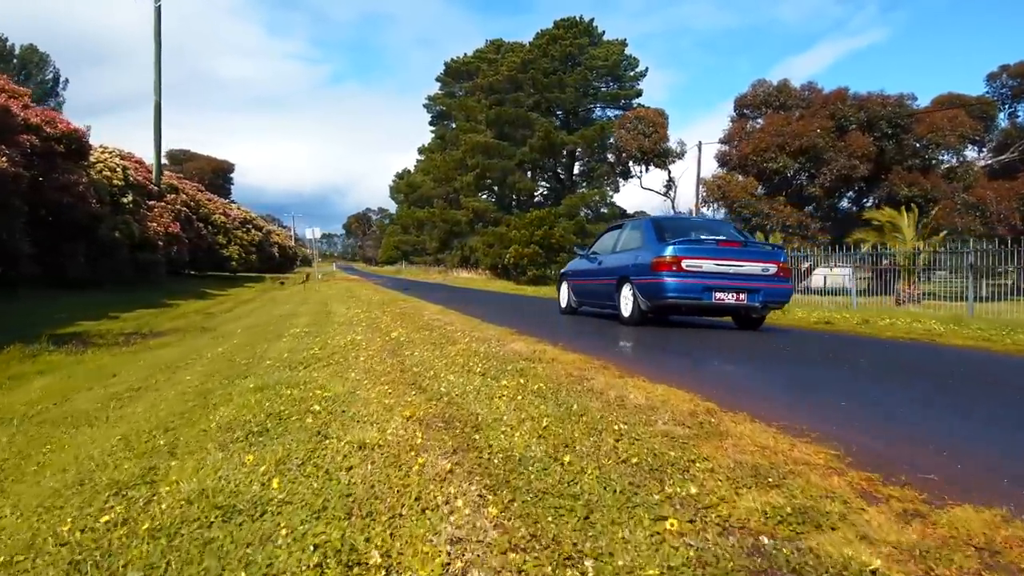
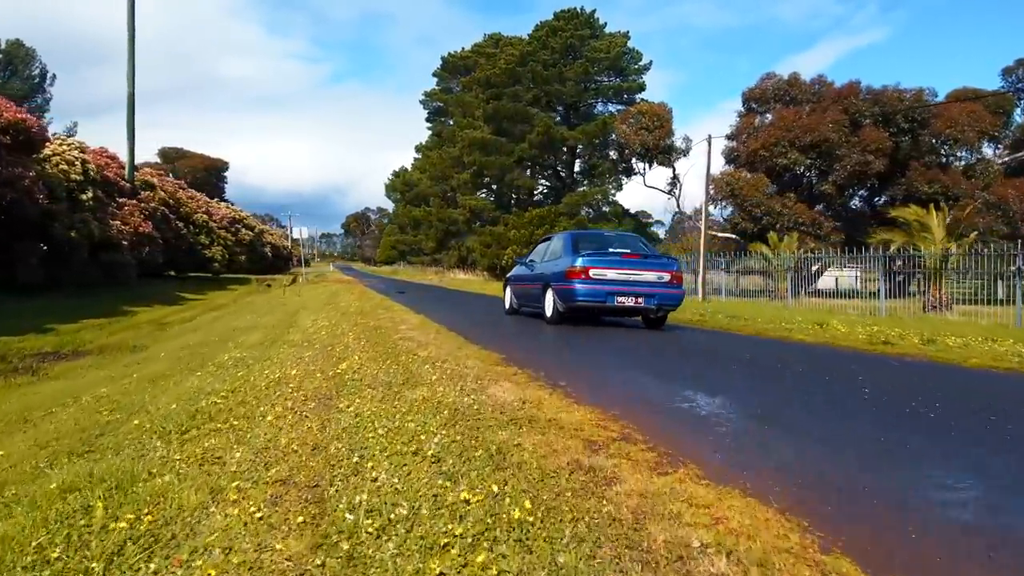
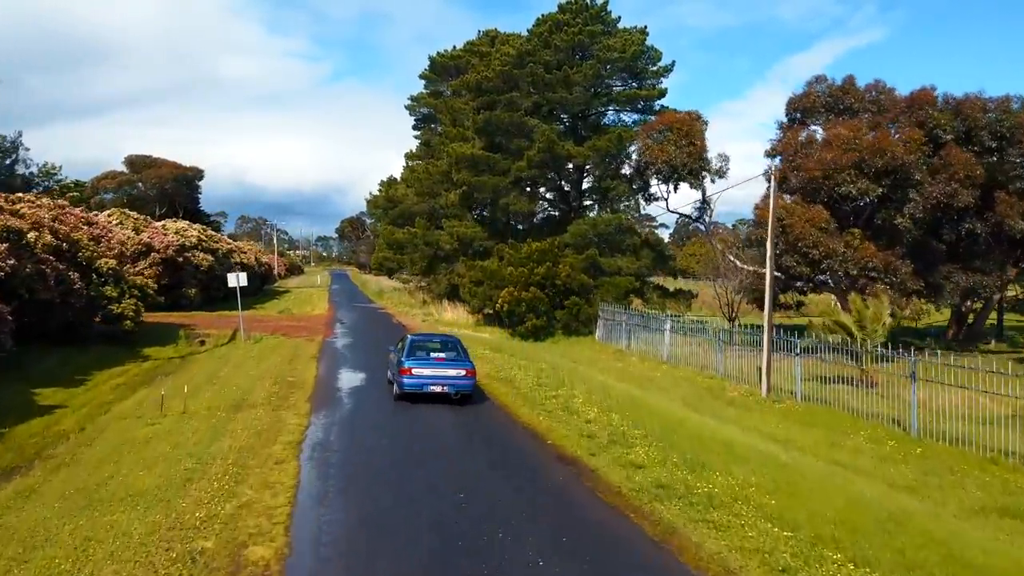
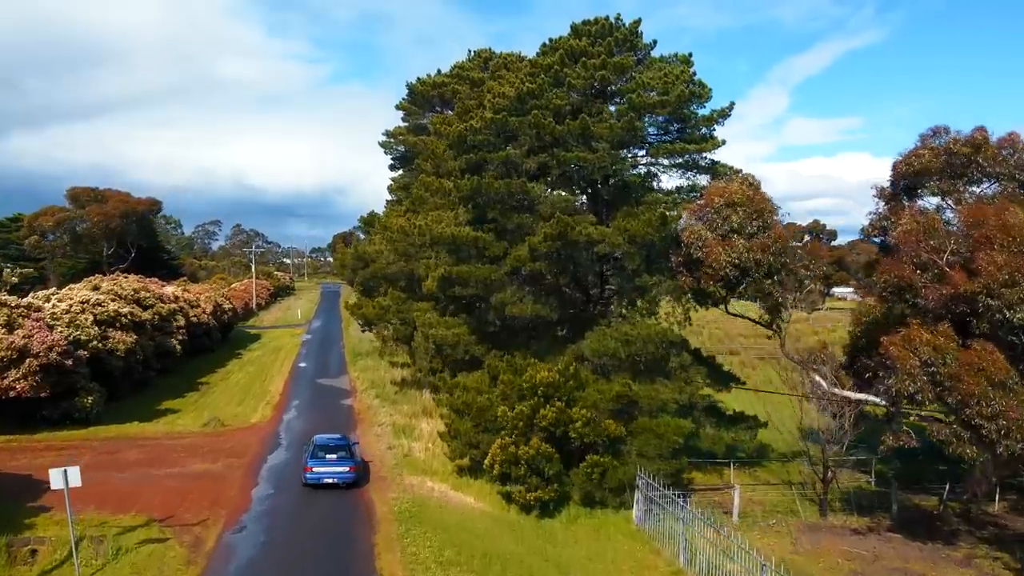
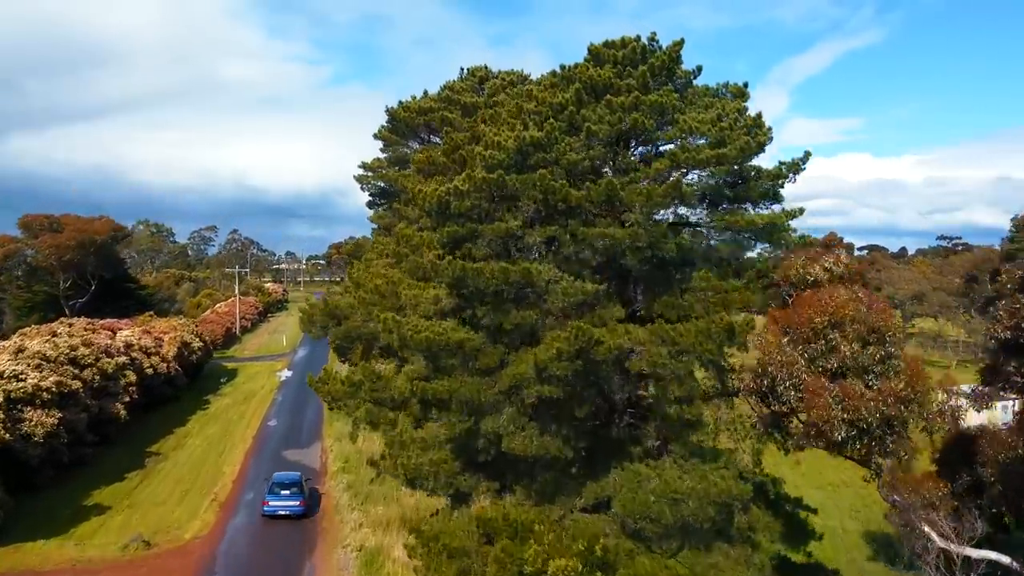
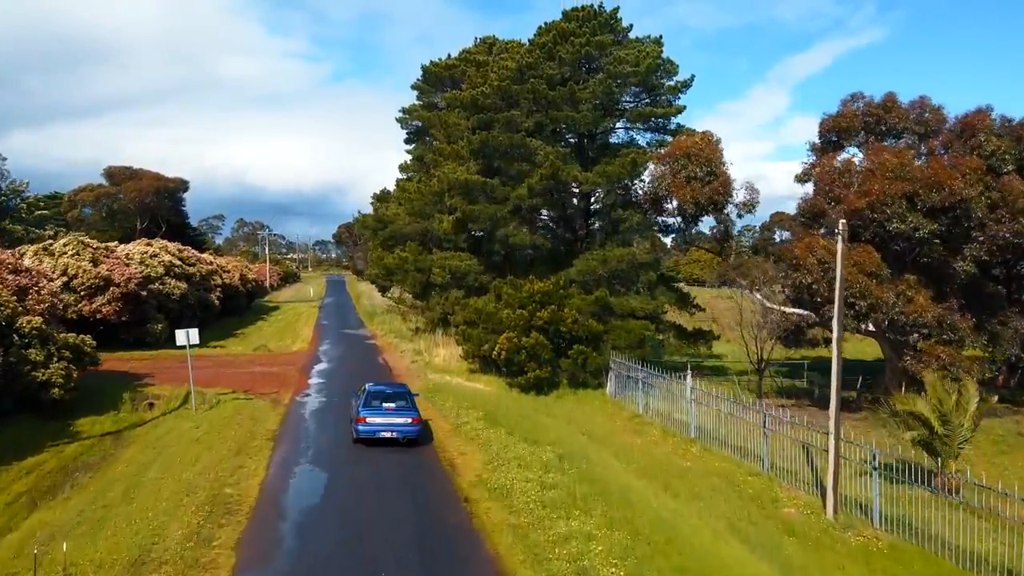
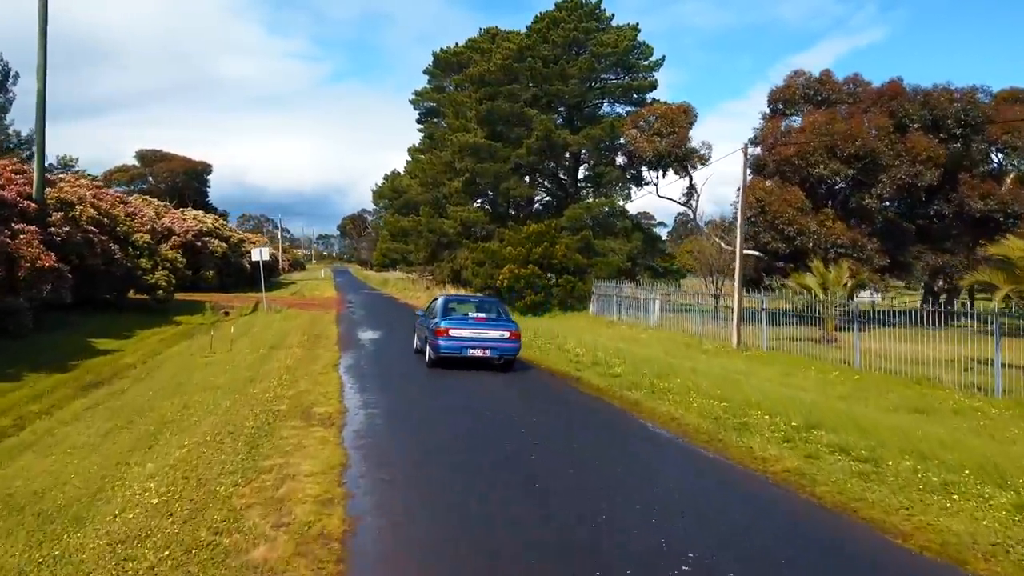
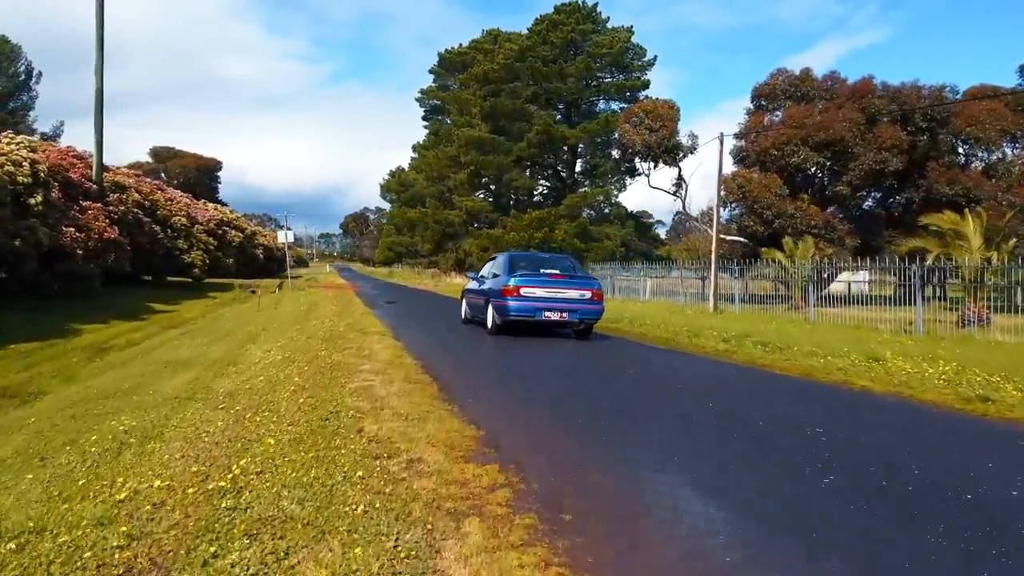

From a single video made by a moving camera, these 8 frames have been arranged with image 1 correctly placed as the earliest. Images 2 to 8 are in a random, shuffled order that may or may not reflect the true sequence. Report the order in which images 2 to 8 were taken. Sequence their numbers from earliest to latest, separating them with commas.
2, 8, 7, 3, 6, 4, 5
